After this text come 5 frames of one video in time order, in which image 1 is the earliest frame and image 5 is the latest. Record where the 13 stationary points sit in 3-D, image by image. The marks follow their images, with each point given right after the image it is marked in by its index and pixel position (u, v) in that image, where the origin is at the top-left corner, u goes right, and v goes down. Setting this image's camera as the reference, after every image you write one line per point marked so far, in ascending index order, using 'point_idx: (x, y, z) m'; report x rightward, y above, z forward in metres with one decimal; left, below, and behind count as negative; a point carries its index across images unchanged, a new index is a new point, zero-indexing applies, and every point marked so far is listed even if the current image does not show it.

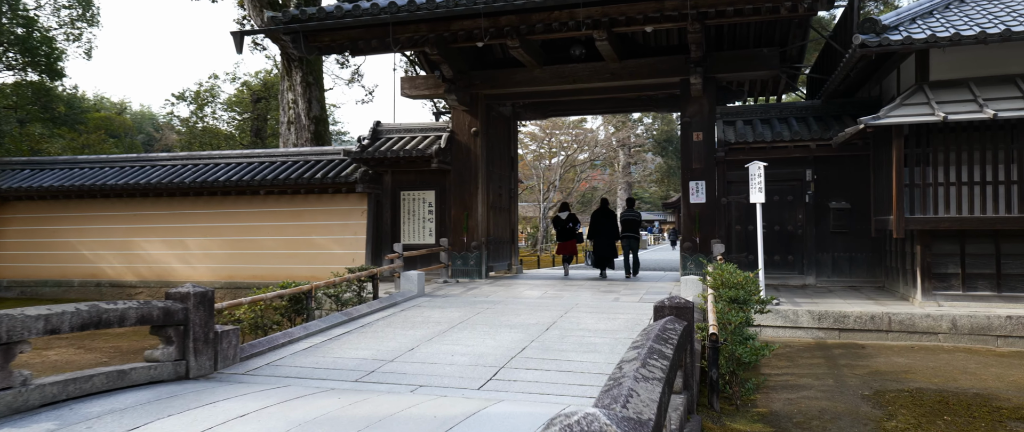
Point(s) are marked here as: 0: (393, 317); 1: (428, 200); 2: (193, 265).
0: (-1.6, -1.4, +8.8) m
1: (-1.7, +0.3, +13.4) m
2: (-6.9, -1.1, +14.0) m
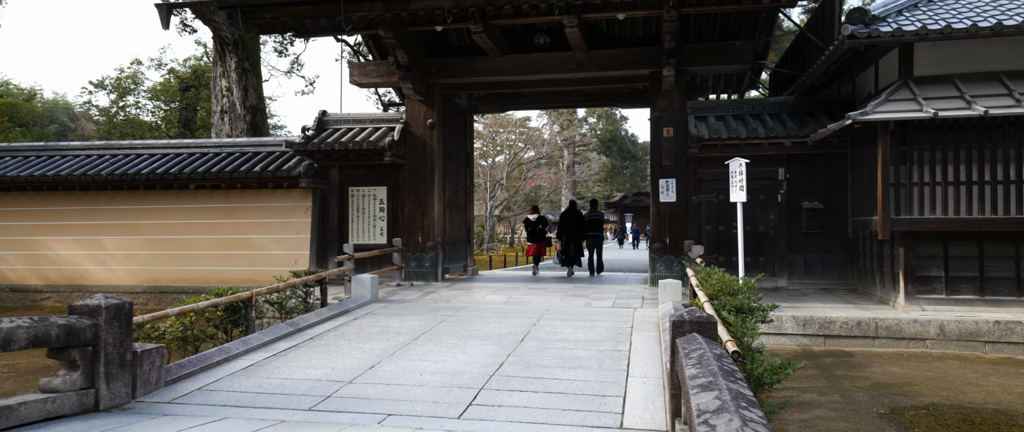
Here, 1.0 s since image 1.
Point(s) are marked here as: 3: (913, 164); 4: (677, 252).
0: (-2.0, -1.3, +7.8) m
1: (-2.5, +0.4, +12.3) m
2: (-7.8, -1.0, +12.5) m
3: (+5.0, +0.6, +8.1) m
4: (+2.8, -0.6, +10.9) m
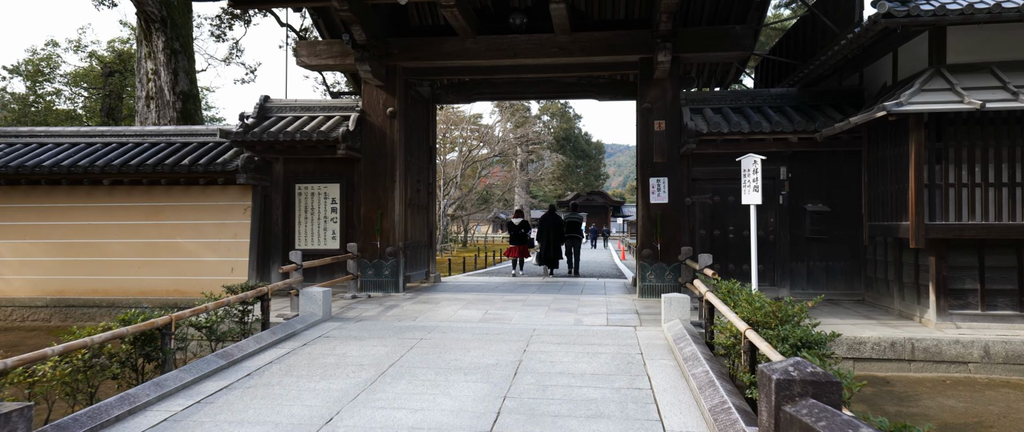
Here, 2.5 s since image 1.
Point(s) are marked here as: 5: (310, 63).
0: (-2.2, -1.4, +6.4) m
1: (-3.0, +0.4, +10.8) m
2: (-8.3, -1.0, +10.6) m
3: (+4.8, +0.6, +7.2) m
4: (+2.4, -0.6, +9.8) m
5: (-3.2, +2.5, +10.5) m
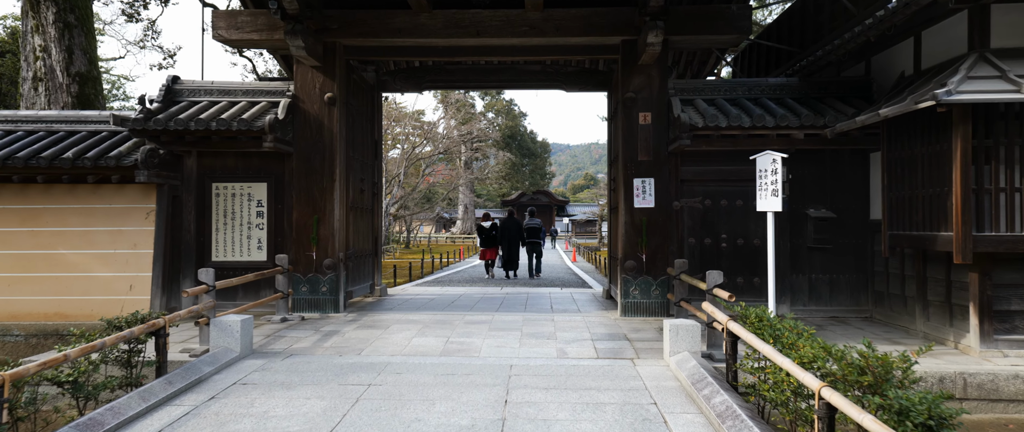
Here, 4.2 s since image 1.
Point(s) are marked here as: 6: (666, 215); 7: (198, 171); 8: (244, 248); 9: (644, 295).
0: (-2.3, -1.5, +4.7) m
1: (-3.6, +0.3, +9.0) m
2: (-8.8, -1.1, +8.3) m
3: (+4.6, +0.5, +6.1) m
4: (+1.9, -0.7, +8.5) m
5: (-3.8, +2.4, +8.6) m
6: (+2.0, 0.0, +8.5) m
7: (-4.4, +0.6, +9.0) m
8: (-3.7, -0.4, +9.0) m
9: (+1.7, -1.0, +8.5) m
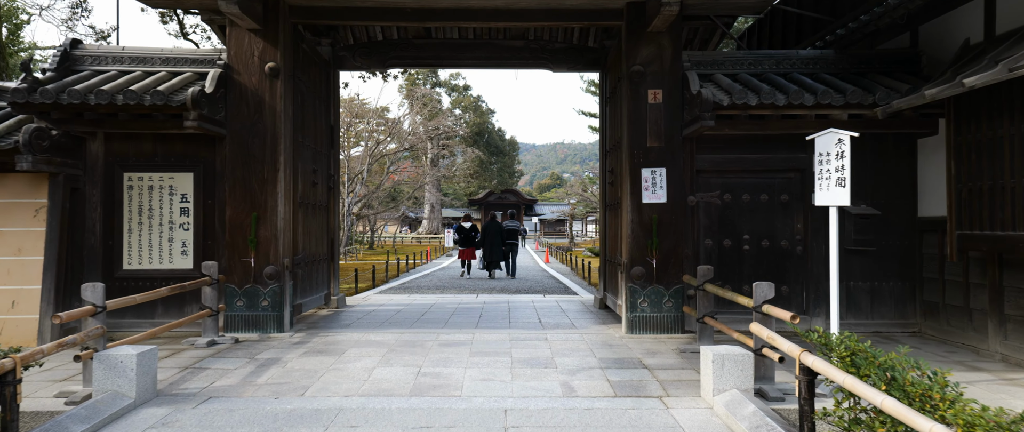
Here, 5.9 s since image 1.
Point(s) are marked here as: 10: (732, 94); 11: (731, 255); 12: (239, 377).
0: (-2.3, -1.4, +3.0) m
1: (-3.7, +0.3, +7.3) m
2: (-8.9, -1.1, +6.3) m
3: (+4.5, +0.5, +4.8) m
4: (+1.7, -0.7, +7.1) m
5: (-3.9, +2.4, +6.9) m
6: (+1.9, 0.0, +7.1) m
7: (-4.6, +0.6, +7.3) m
8: (-3.9, -0.4, +7.3) m
9: (+1.6, -1.0, +7.0) m
10: (+2.3, +1.3, +6.9) m
11: (+2.5, -0.4, +7.5) m
12: (-2.3, -1.4, +5.5) m
